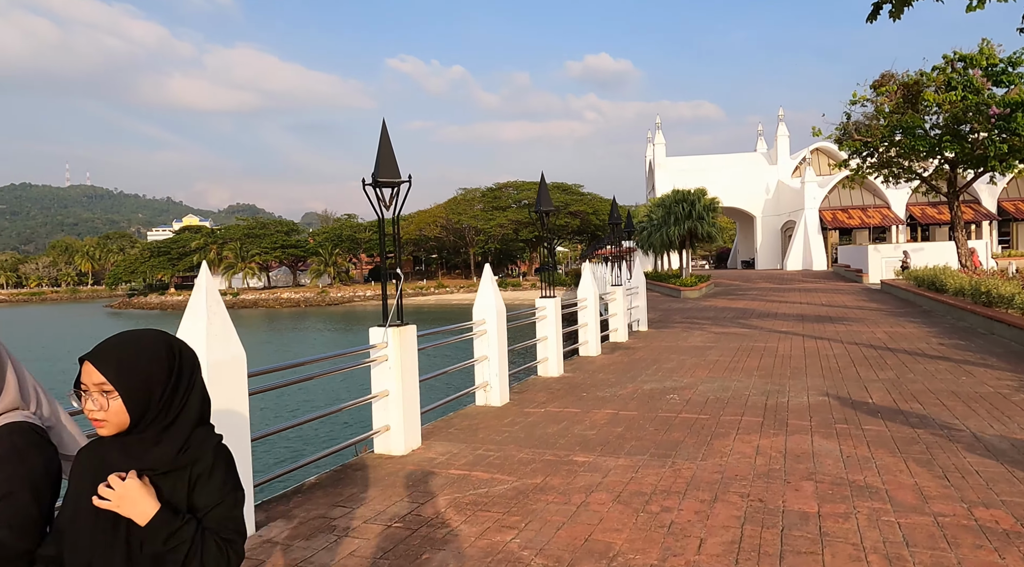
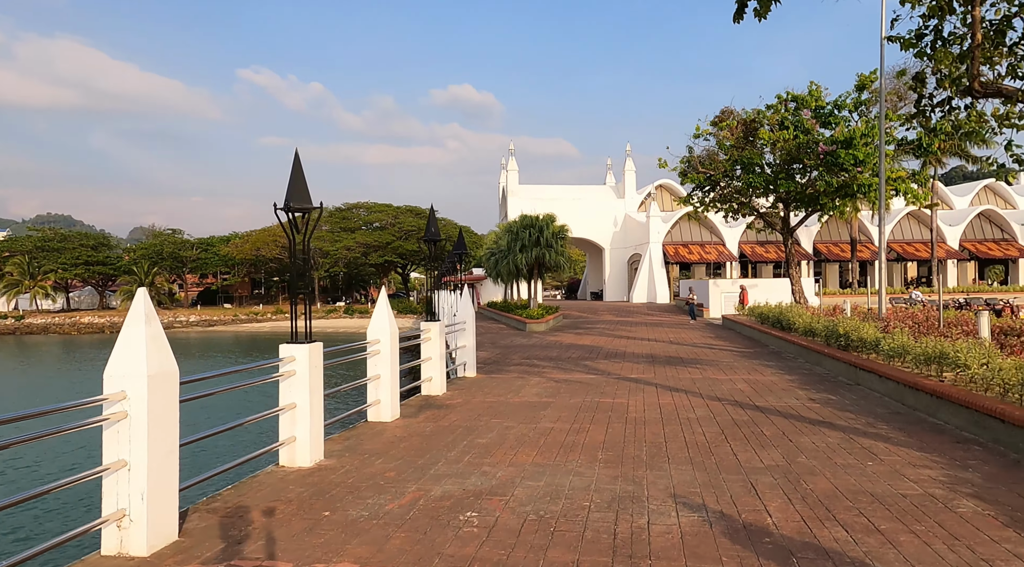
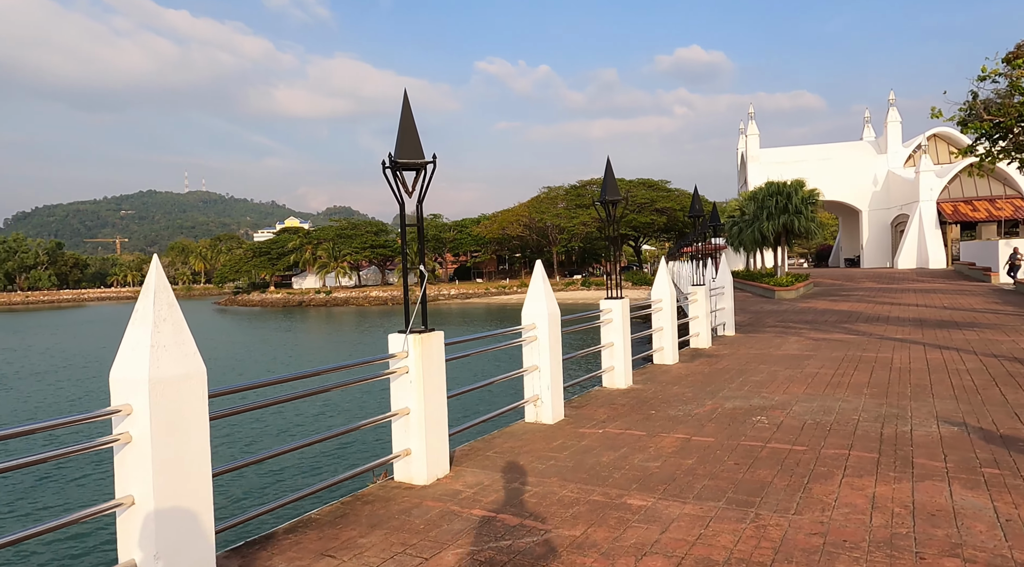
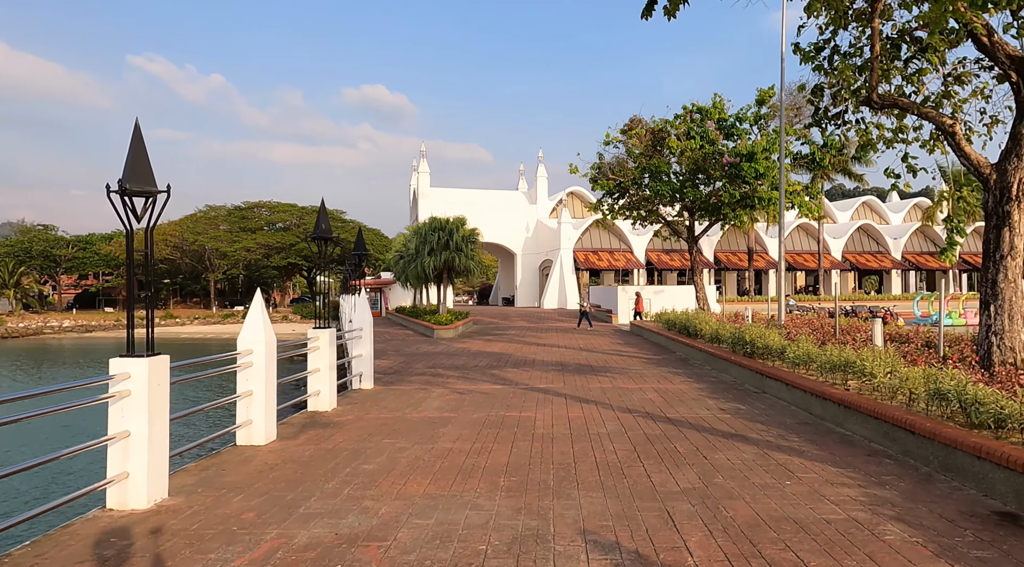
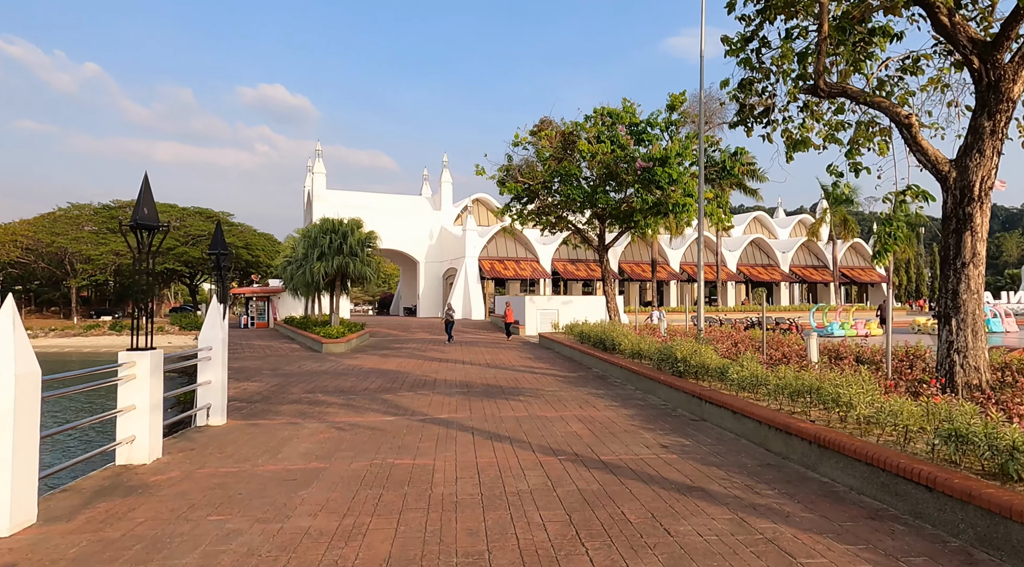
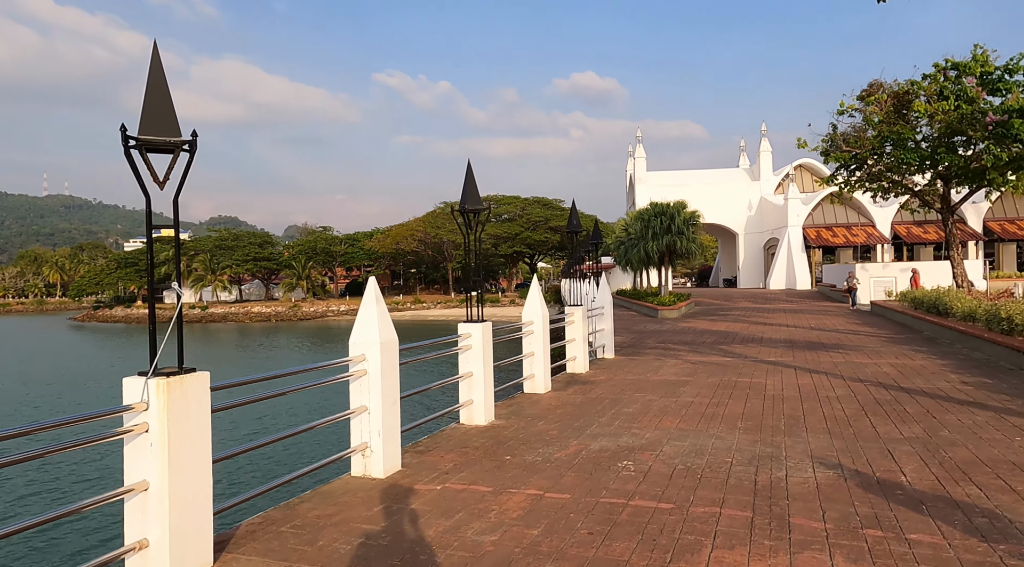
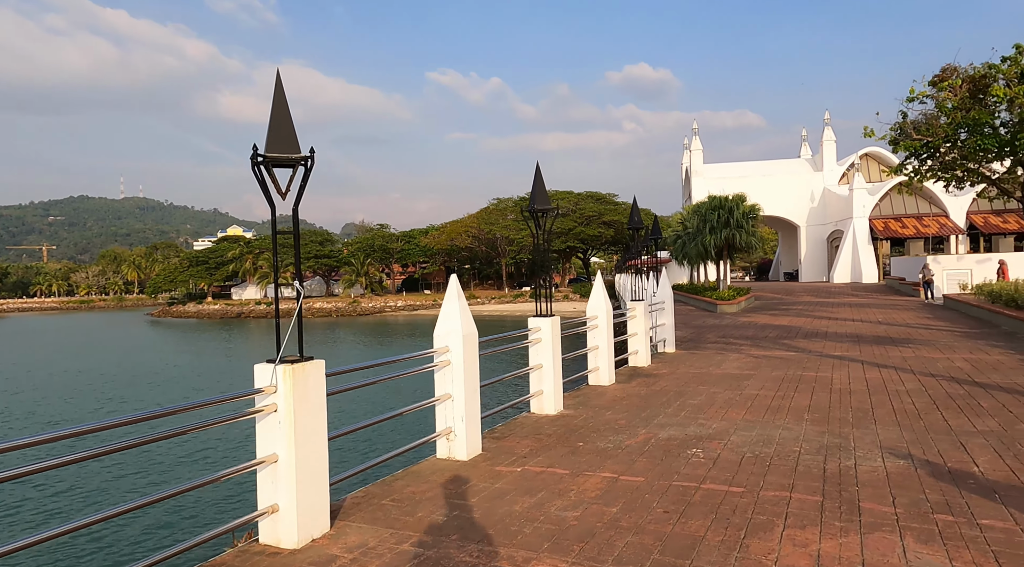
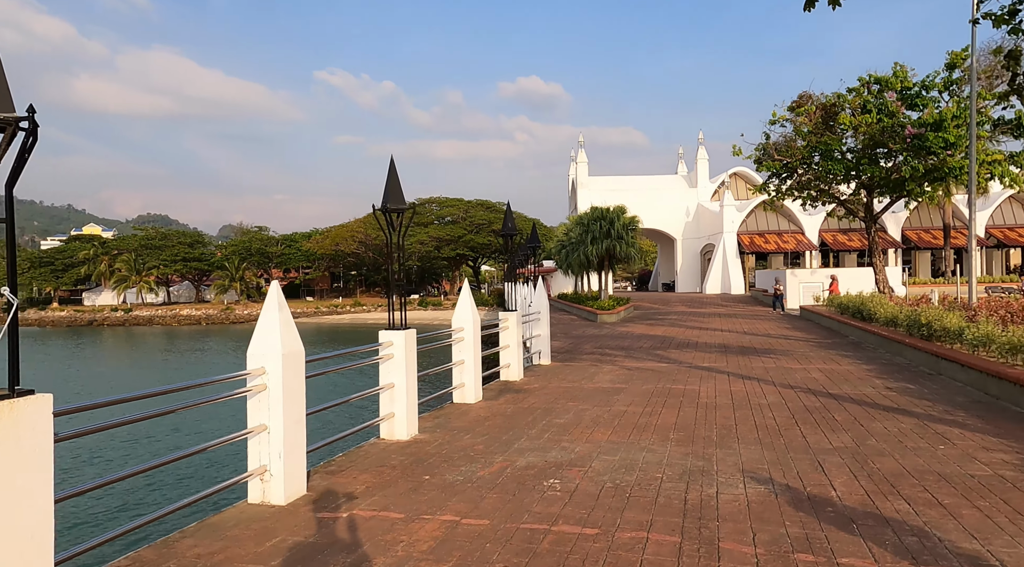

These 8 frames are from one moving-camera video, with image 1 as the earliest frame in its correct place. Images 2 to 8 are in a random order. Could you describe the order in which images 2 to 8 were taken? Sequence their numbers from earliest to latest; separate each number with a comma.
3, 7, 6, 8, 2, 4, 5
